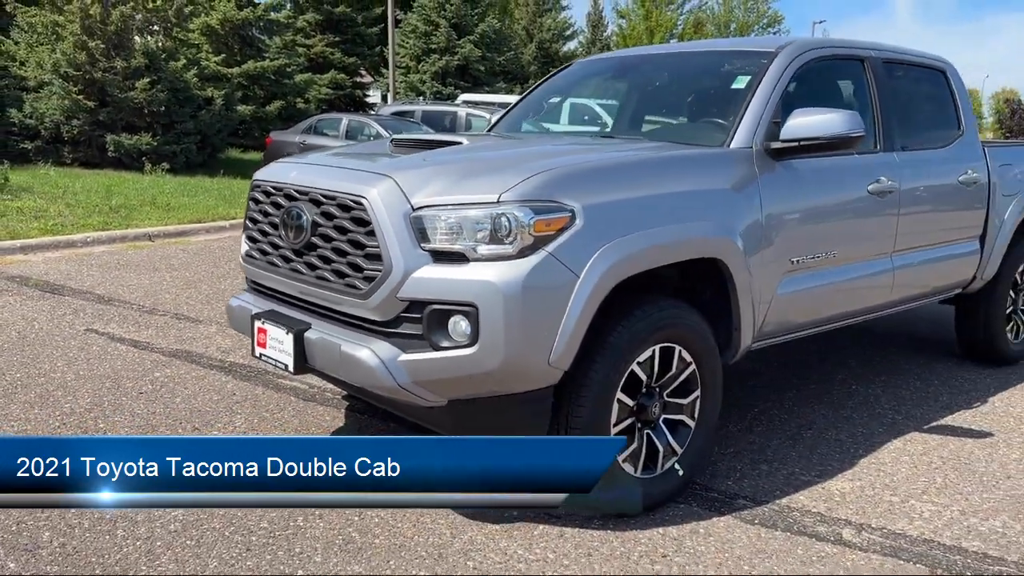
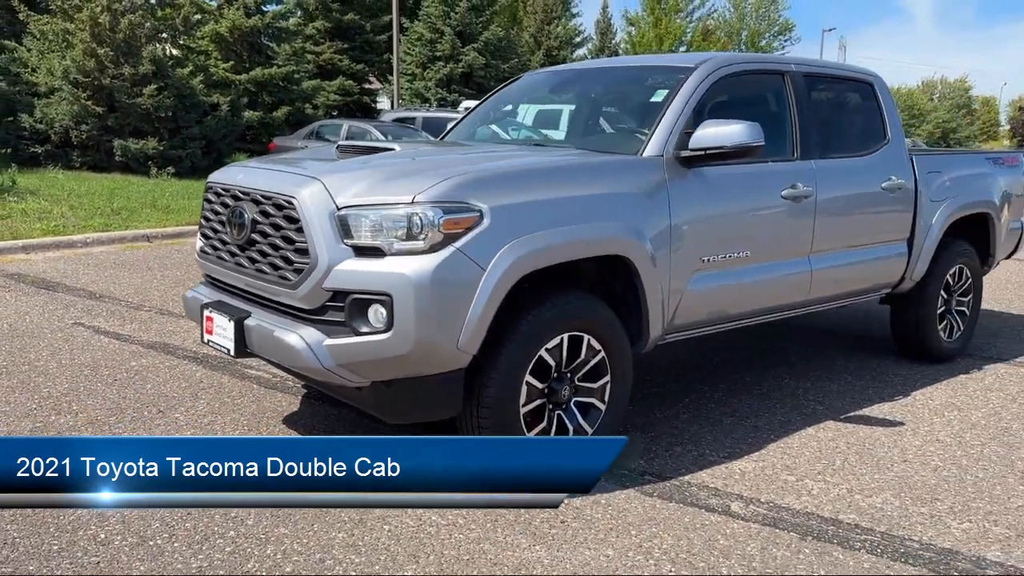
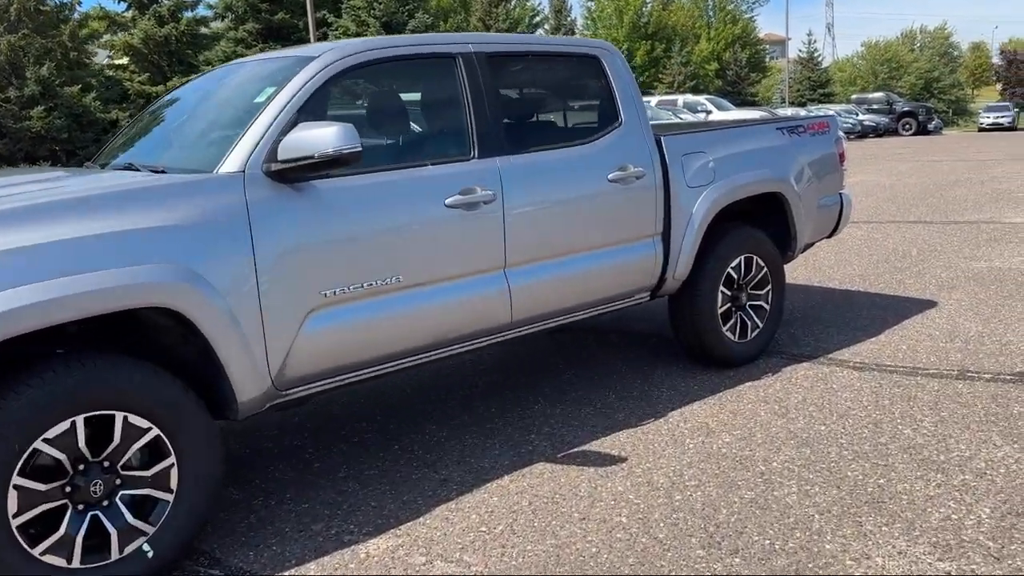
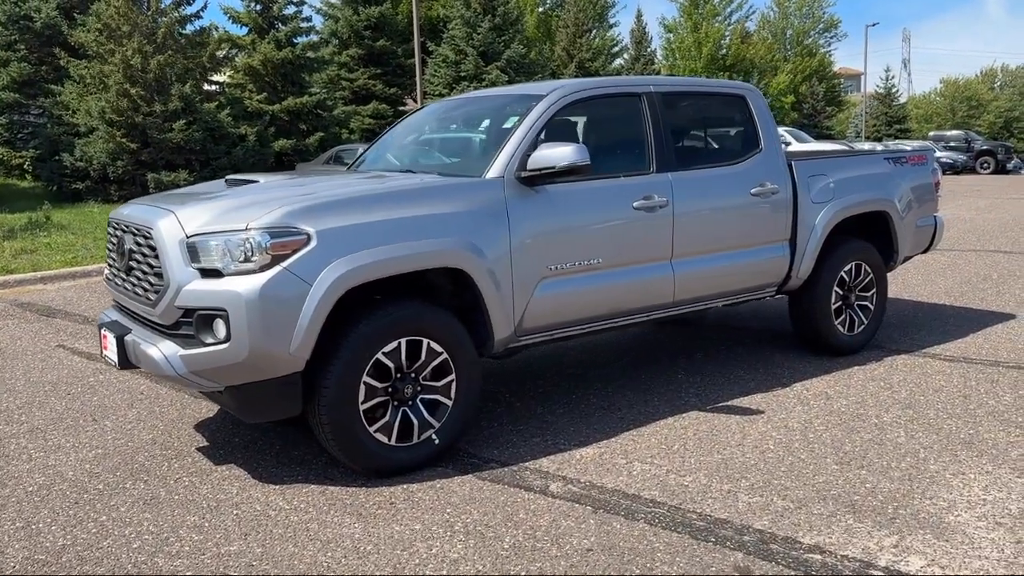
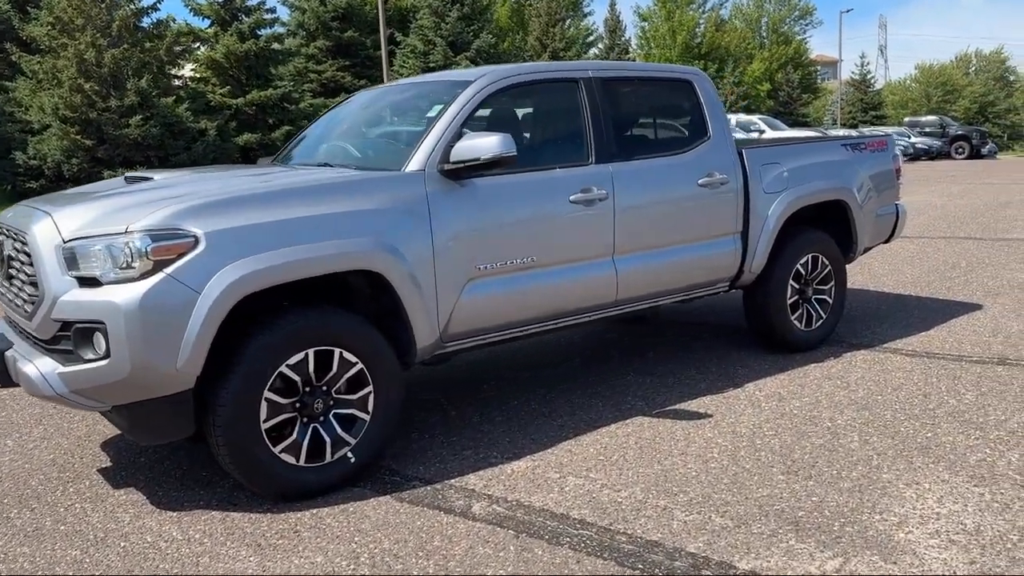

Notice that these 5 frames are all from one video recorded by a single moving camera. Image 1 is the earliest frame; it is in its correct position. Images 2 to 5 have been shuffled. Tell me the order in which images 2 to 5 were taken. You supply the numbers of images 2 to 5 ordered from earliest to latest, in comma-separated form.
2, 4, 5, 3
